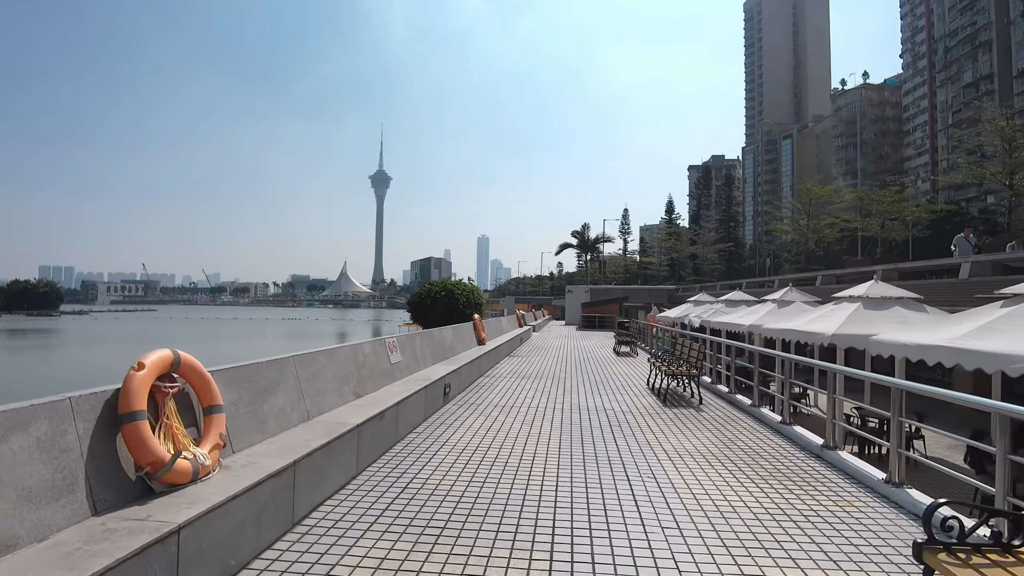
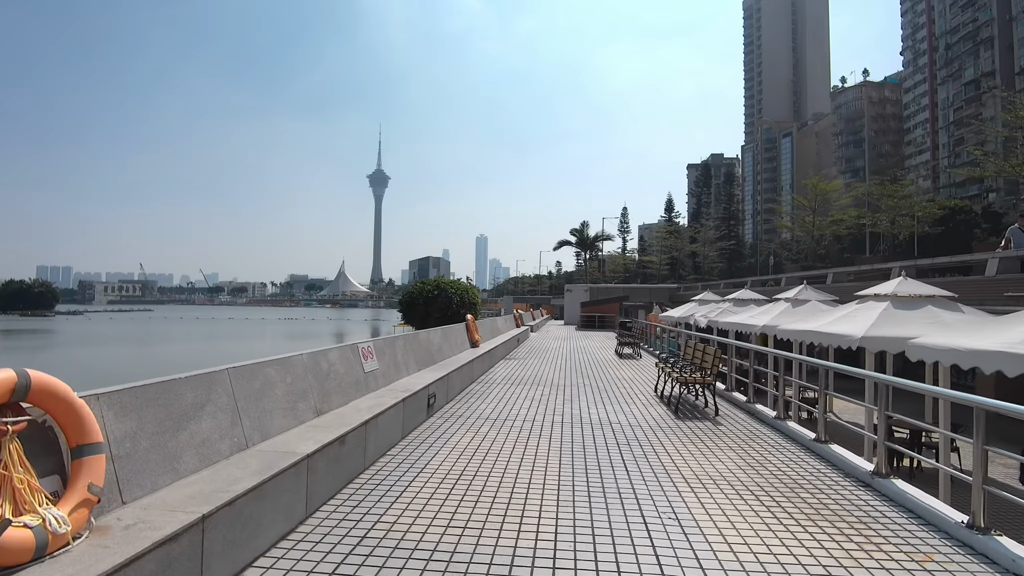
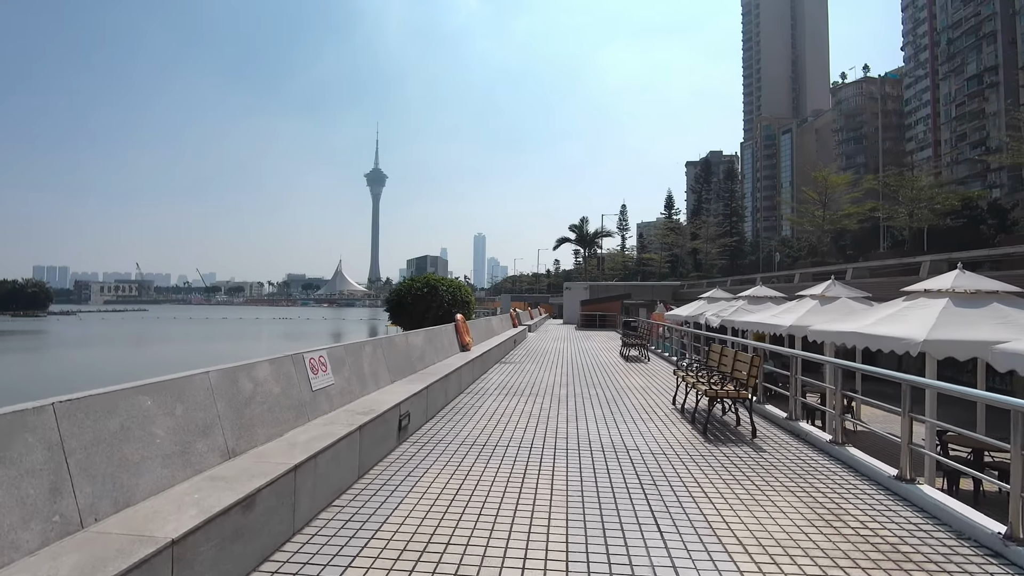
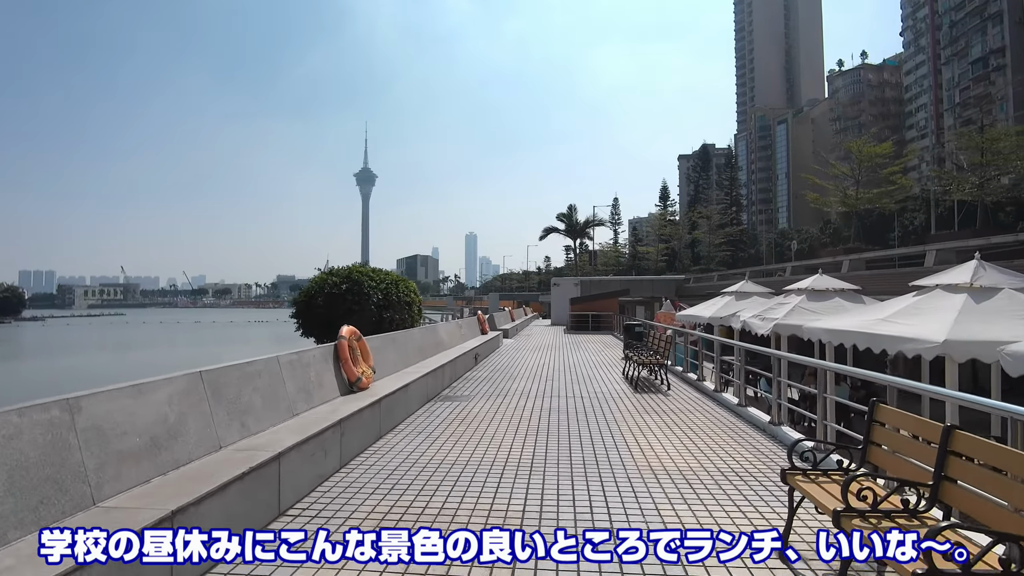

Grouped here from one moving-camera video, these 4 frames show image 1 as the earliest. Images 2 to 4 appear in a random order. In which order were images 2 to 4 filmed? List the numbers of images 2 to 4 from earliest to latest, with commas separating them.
2, 3, 4
